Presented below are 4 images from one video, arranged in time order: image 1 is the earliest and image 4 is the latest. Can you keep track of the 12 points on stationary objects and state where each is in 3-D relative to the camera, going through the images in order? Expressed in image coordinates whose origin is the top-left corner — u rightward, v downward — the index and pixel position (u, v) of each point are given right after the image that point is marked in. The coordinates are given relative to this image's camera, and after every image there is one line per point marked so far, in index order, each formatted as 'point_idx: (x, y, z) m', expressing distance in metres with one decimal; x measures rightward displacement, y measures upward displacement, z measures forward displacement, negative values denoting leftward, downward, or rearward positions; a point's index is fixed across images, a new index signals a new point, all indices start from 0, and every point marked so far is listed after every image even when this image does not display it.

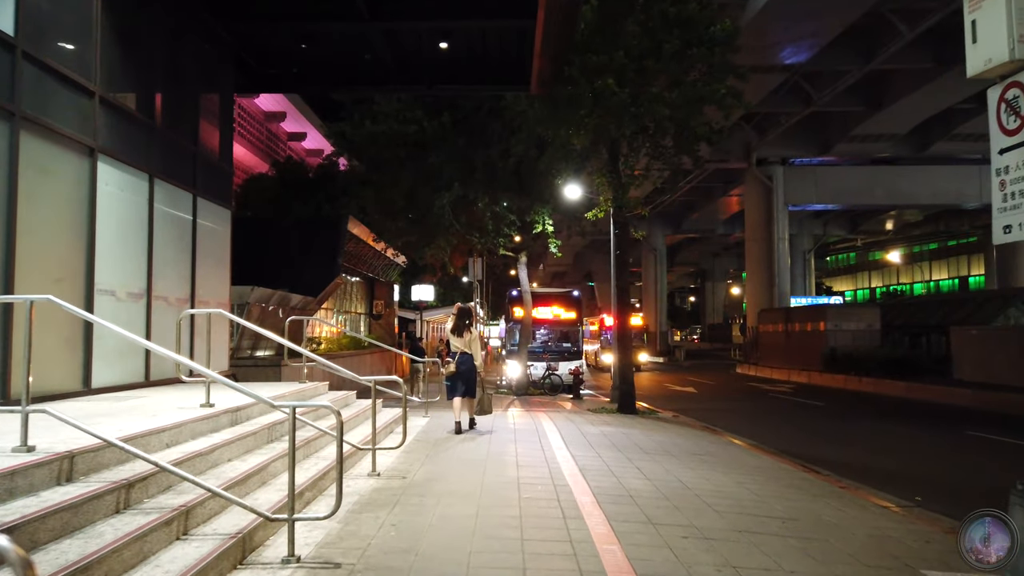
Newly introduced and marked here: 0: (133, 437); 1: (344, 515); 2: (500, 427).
0: (-2.5, -1.0, +4.9) m
1: (-1.2, -1.6, +5.3) m
2: (-0.2, -2.1, +11.3) m
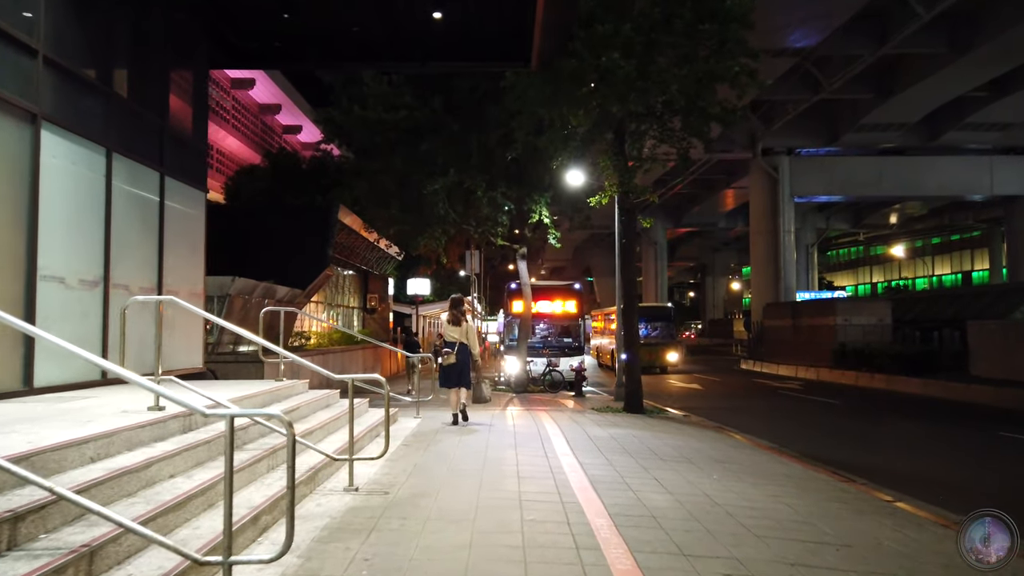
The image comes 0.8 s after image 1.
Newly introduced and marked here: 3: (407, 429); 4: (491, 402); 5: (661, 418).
0: (-2.5, -0.9, +3.9) m
1: (-1.2, -1.5, +4.3) m
2: (-0.2, -1.9, +10.3) m
3: (-1.3, -1.7, +9.3) m
4: (-0.5, -2.6, +16.8) m
5: (+2.6, -2.3, +13.1) m
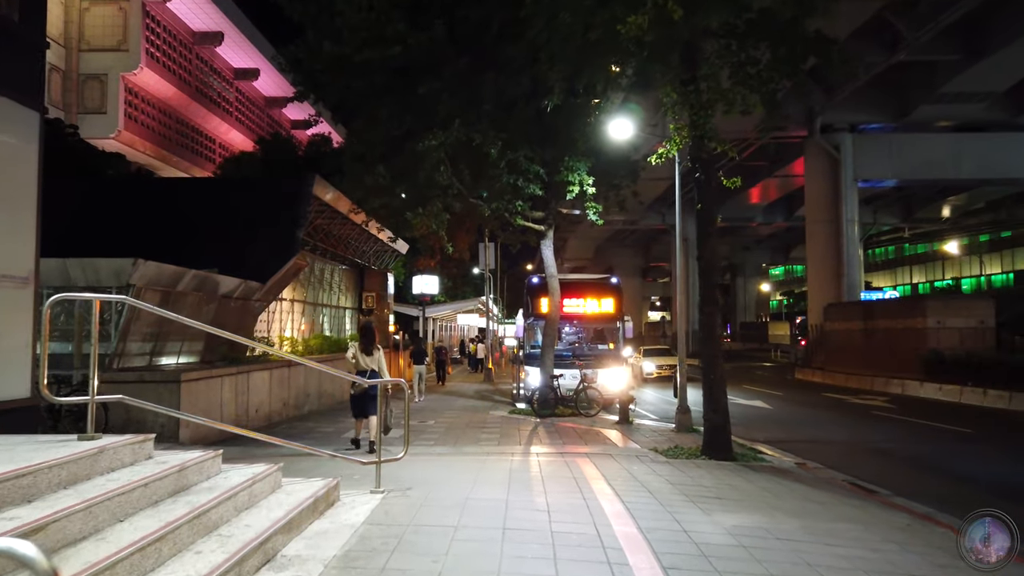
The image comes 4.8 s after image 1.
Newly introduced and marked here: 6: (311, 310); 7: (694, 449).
0: (-2.4, -0.6, -0.4) m
1: (-1.1, -1.3, -0.1) m
2: (+0.1, -1.7, +5.9) m
3: (-1.1, -1.6, +4.9) m
4: (-0.1, -2.4, +12.4) m
5: (+2.9, -2.1, +8.6) m
6: (-5.3, -0.6, +19.6) m
7: (+2.4, -2.1, +10.0) m
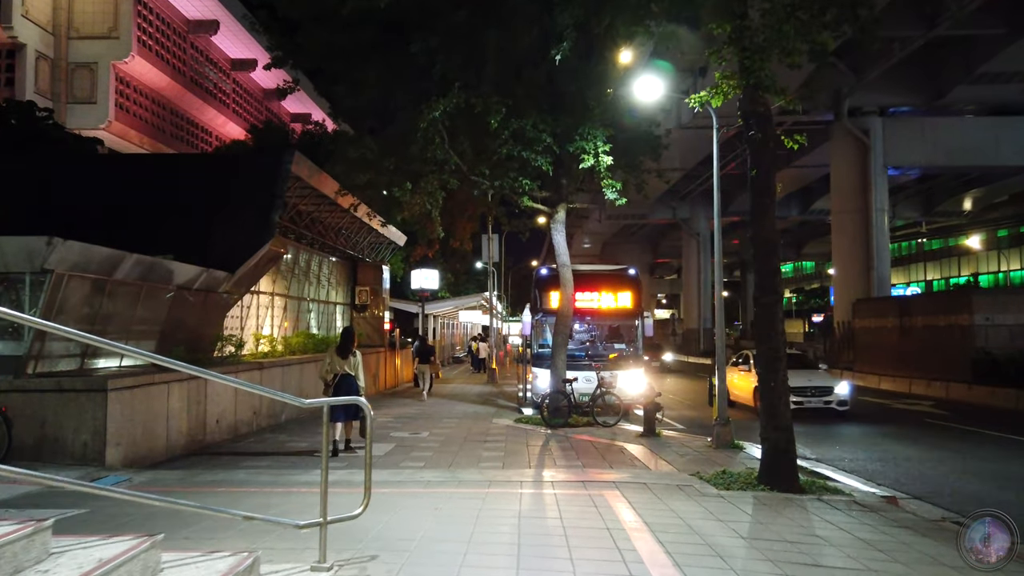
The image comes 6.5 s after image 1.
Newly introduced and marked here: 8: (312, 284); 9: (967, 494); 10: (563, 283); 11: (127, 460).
0: (-2.4, -0.5, -2.4) m
1: (-1.0, -1.1, -2.0) m
2: (+0.1, -1.6, +4.0) m
3: (-1.0, -1.4, +3.0) m
4: (0.0, -2.2, +10.4) m
5: (+3.0, -2.0, +6.7) m
6: (-5.1, -0.4, +17.7) m
7: (+2.5, -2.0, +8.0) m
8: (-5.1, +0.1, +19.1) m
9: (+5.0, -2.3, +8.1) m
10: (+0.9, +0.1, +13.9) m
11: (-4.2, -1.9, +8.2) m
